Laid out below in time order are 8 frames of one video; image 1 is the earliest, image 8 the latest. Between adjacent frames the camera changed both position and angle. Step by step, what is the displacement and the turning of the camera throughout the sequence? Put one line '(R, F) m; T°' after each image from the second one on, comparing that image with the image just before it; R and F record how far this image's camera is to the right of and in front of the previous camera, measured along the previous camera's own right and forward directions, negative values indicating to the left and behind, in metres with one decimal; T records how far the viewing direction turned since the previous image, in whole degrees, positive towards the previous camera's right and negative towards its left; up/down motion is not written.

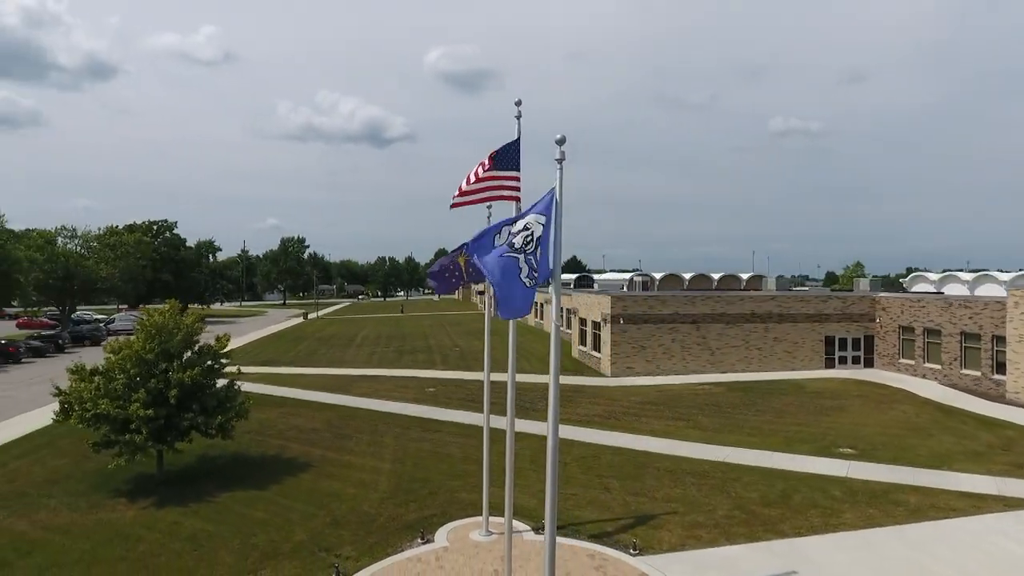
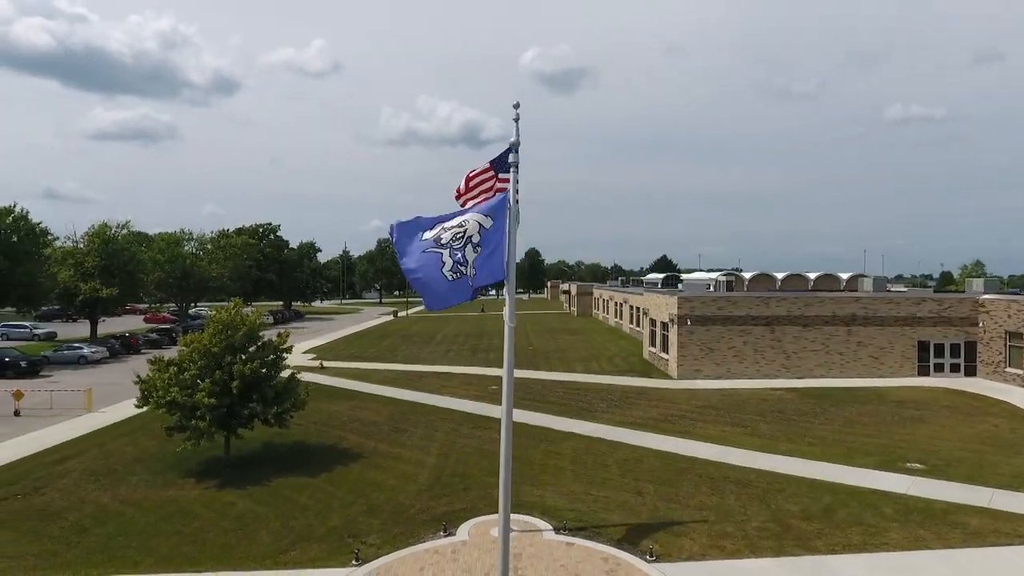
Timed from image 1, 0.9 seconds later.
(+1.5, 0.0) m; -9°
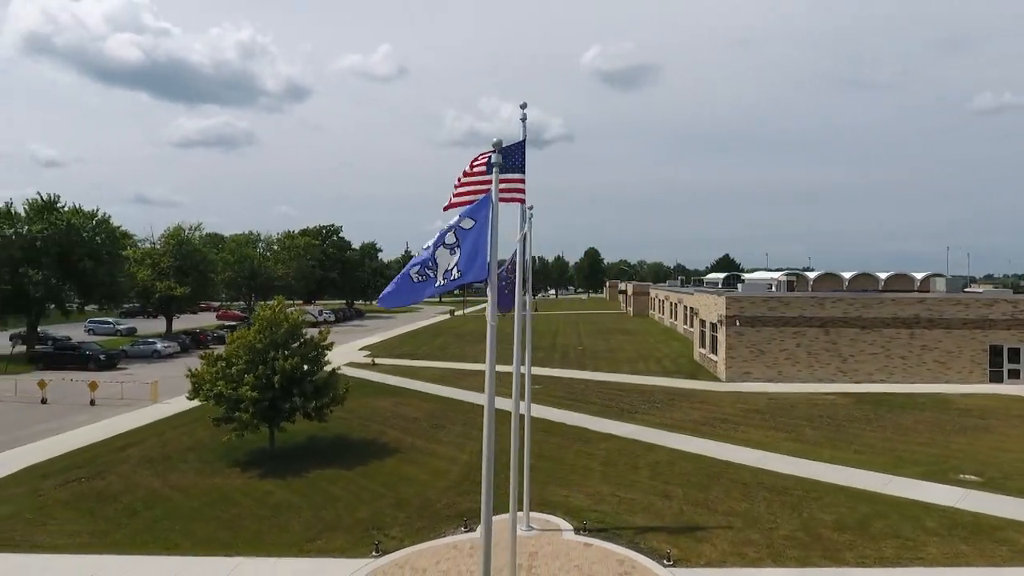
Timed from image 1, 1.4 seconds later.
(+0.8, 0.0) m; -6°
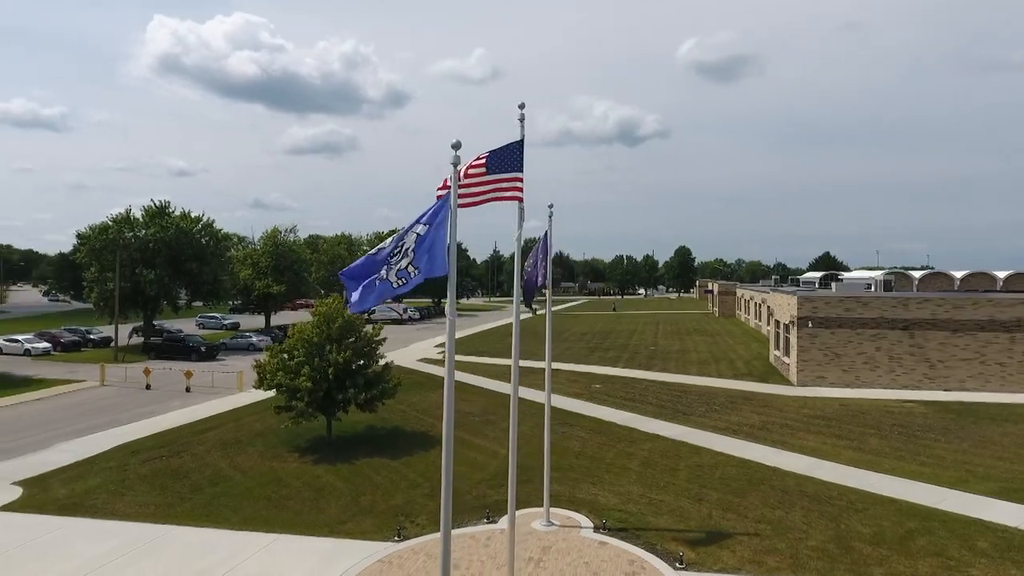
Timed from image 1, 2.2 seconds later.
(+1.5, -0.1) m; -9°
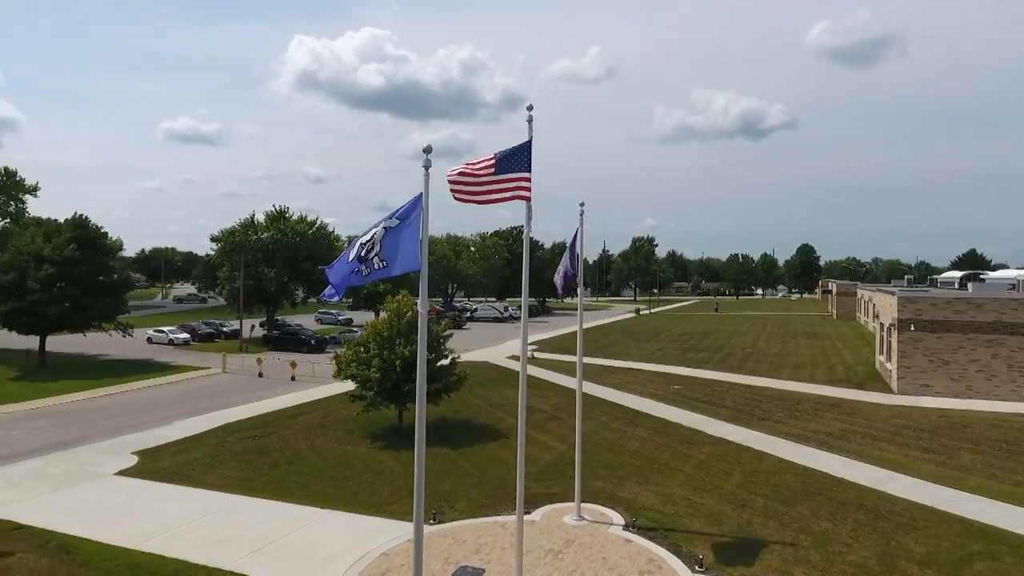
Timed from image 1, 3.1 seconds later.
(+1.7, -0.2) m; -11°
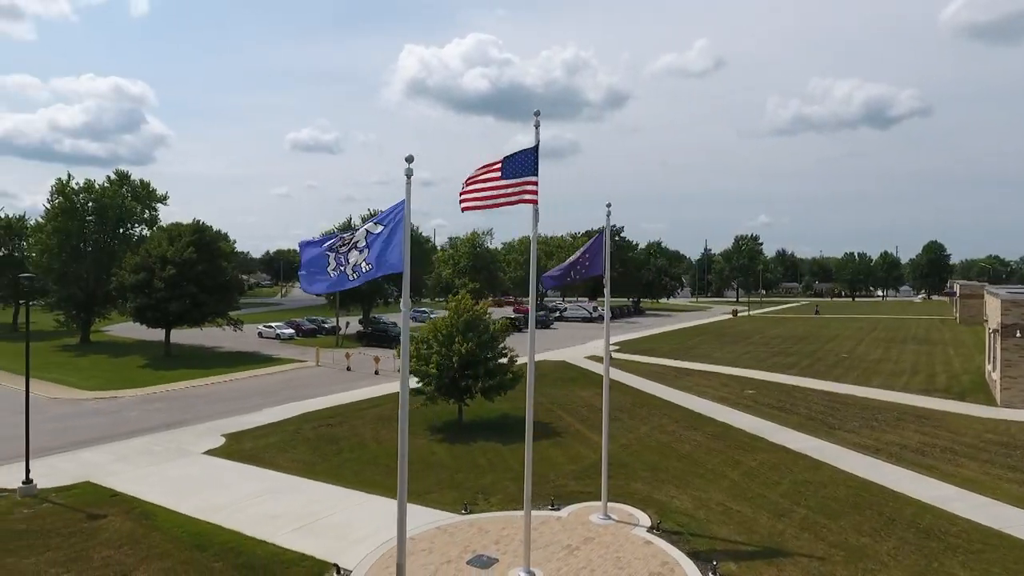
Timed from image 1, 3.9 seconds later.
(+1.6, -0.2) m; -10°
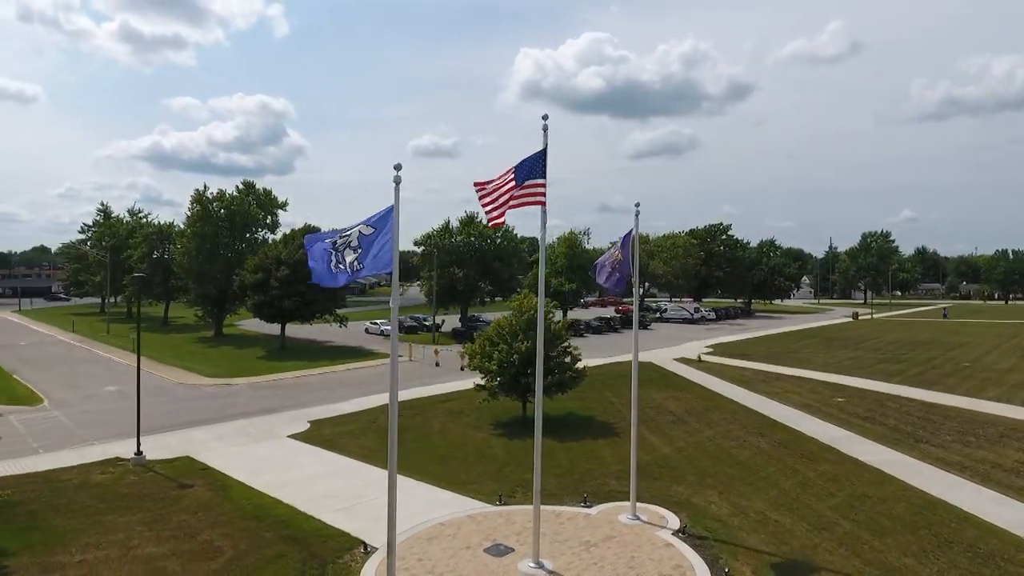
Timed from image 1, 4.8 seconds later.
(+1.8, -0.2) m; -11°
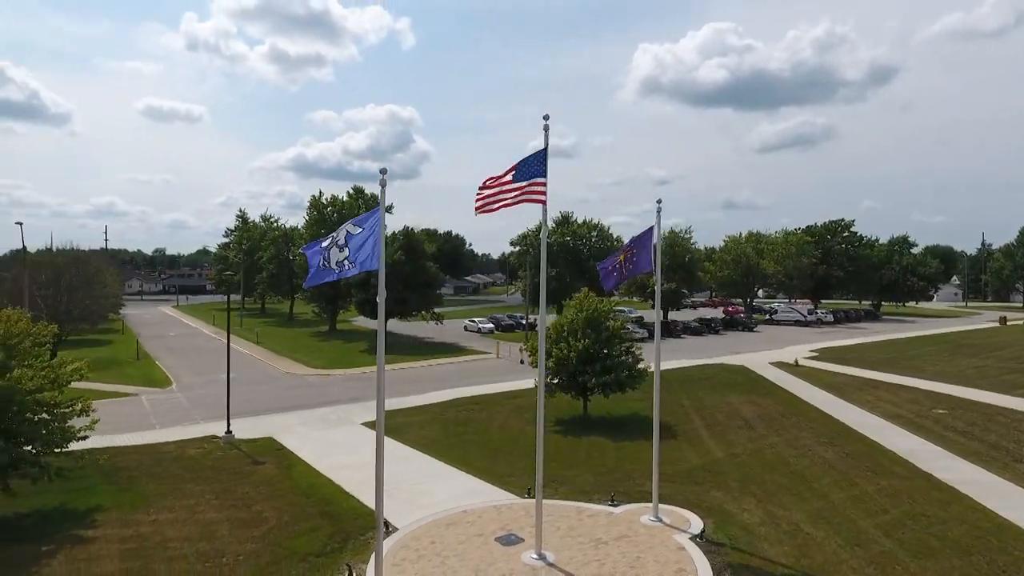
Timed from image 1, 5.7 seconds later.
(+2.0, -0.1) m; -11°
